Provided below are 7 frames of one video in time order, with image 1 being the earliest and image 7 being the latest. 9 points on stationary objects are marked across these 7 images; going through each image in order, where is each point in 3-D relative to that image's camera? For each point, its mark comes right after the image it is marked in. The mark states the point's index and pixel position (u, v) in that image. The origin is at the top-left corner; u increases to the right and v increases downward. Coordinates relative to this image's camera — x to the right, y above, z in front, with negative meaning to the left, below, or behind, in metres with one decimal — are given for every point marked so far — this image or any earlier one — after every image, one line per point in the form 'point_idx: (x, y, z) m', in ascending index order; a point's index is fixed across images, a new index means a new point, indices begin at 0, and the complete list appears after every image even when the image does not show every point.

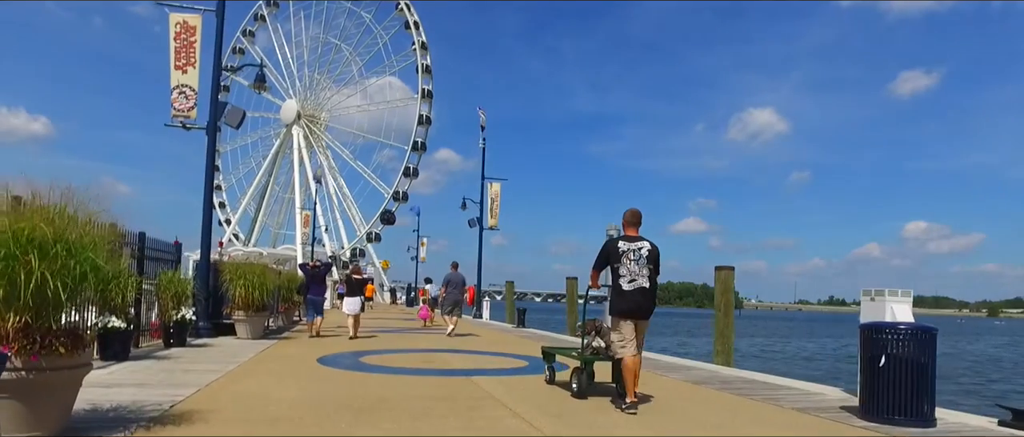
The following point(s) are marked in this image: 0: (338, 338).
0: (-3.6, -2.5, +17.0) m
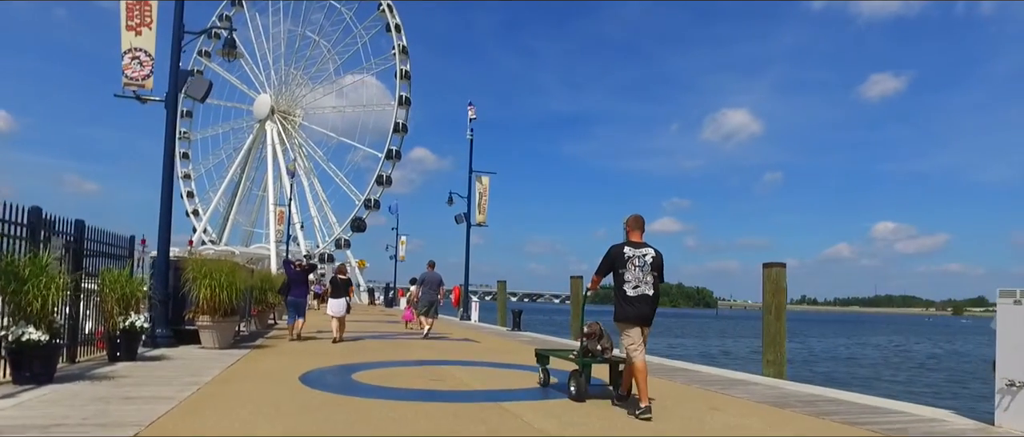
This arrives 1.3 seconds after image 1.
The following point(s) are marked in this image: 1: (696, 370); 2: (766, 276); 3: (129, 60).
0: (-3.4, -2.3, +14.7) m
1: (+2.9, -2.3, +12.9) m
2: (+4.0, -0.9, +13.0) m
3: (-6.0, +2.5, +13.0) m
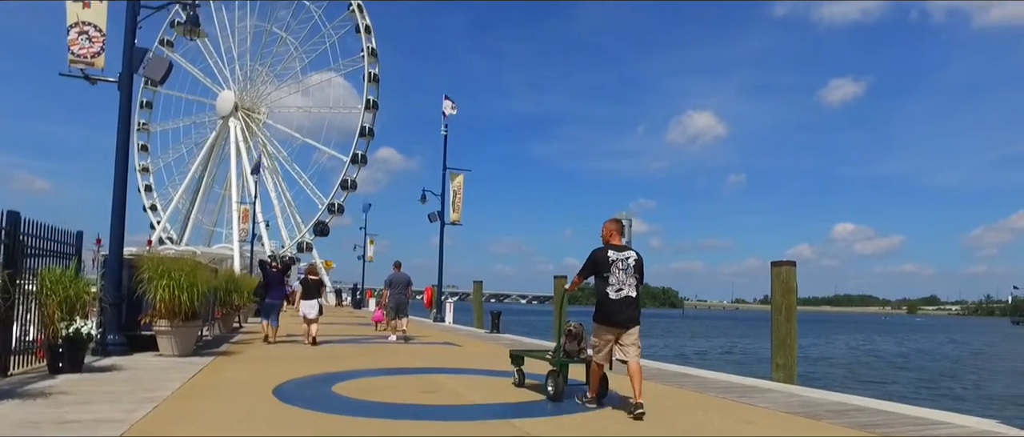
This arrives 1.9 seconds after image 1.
0: (-3.6, -2.2, +13.5) m
1: (+2.7, -2.2, +11.9) m
2: (+3.9, -0.8, +12.2) m
3: (-6.2, +2.6, +11.7) m
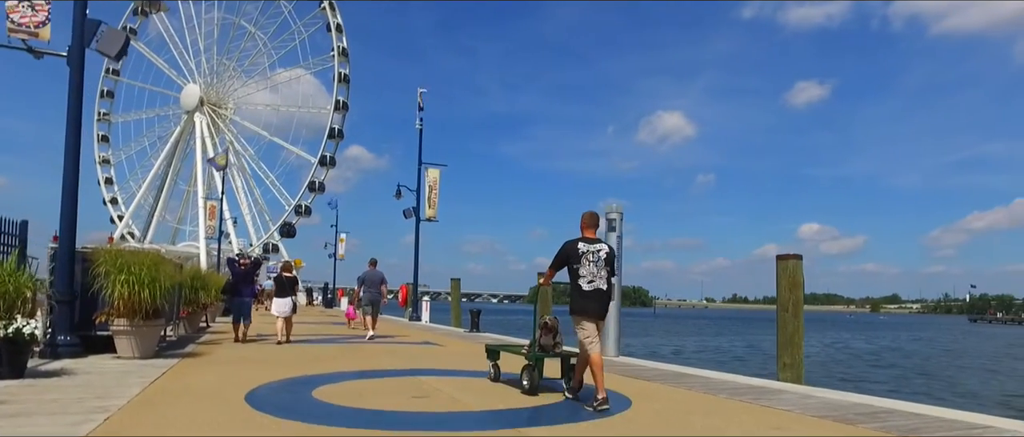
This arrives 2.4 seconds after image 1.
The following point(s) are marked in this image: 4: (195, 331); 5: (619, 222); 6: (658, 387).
0: (-3.8, -2.1, +12.6) m
1: (+2.6, -2.1, +11.2) m
2: (+3.7, -0.7, +11.5) m
3: (-6.3, +2.7, +10.7) m
4: (-6.8, -2.4, +17.8) m
5: (+1.9, -0.1, +15.0) m
6: (+1.7, -2.0, +9.7) m
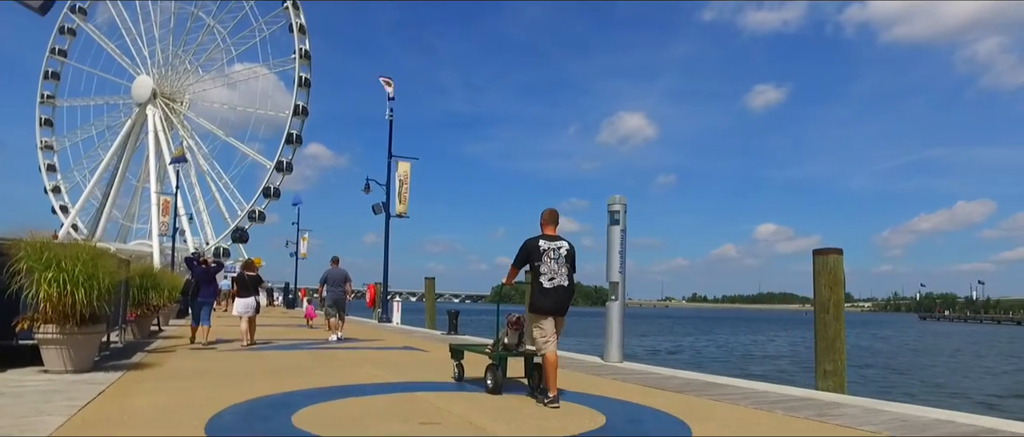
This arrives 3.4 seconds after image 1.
0: (-3.8, -1.9, +10.9) m
1: (+2.6, -2.0, +9.9) m
2: (+3.8, -0.6, +10.2) m
3: (-6.2, +2.9, +8.9) m
4: (-7.1, -2.3, +16.0) m
5: (+1.8, +0.1, +13.6) m
6: (+1.8, -1.9, +8.3) m
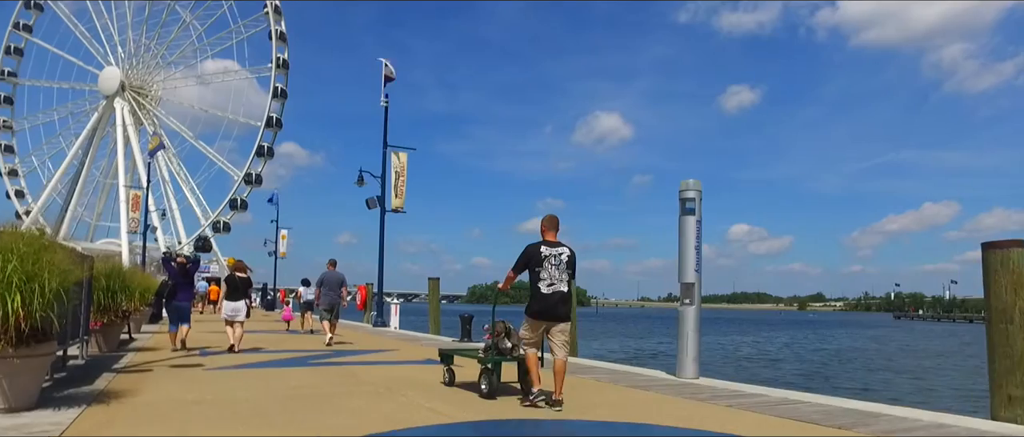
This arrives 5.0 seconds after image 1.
0: (-3.0, -1.7, +8.4) m
1: (+3.5, -1.8, +7.6) m
2: (+4.6, -0.4, +7.9) m
3: (-5.3, +3.1, +6.3) m
4: (-6.5, -2.1, +13.4) m
5: (+2.5, +0.2, +11.2) m
6: (+2.7, -1.7, +6.0) m
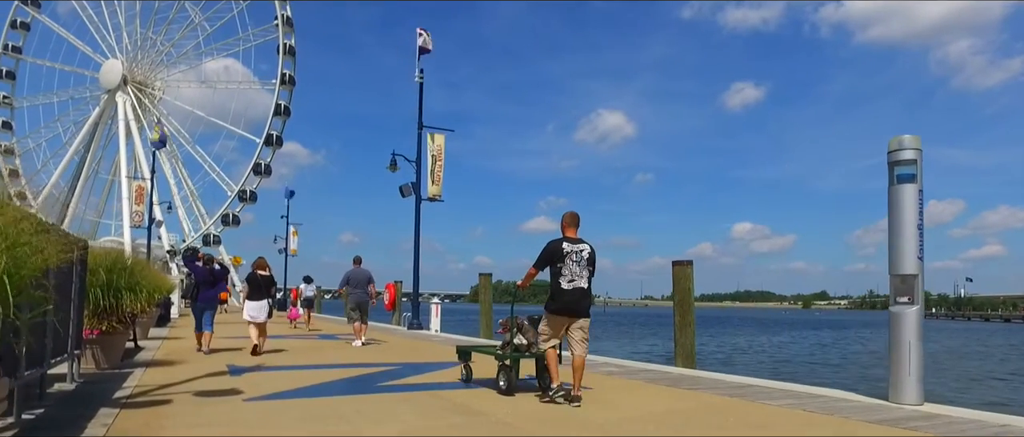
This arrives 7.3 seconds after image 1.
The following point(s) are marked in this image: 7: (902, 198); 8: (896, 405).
0: (-1.5, -1.4, +5.4) m
1: (+4.9, -1.5, +4.5) m
2: (+6.0, -0.1, +4.8) m
3: (-3.9, +3.3, +3.3) m
4: (-5.0, -1.8, +10.3) m
5: (+4.0, +0.6, +8.2) m
6: (+4.2, -1.4, +2.9) m
7: (+3.8, +0.2, +8.2) m
8: (+3.7, -1.8, +8.0) m
